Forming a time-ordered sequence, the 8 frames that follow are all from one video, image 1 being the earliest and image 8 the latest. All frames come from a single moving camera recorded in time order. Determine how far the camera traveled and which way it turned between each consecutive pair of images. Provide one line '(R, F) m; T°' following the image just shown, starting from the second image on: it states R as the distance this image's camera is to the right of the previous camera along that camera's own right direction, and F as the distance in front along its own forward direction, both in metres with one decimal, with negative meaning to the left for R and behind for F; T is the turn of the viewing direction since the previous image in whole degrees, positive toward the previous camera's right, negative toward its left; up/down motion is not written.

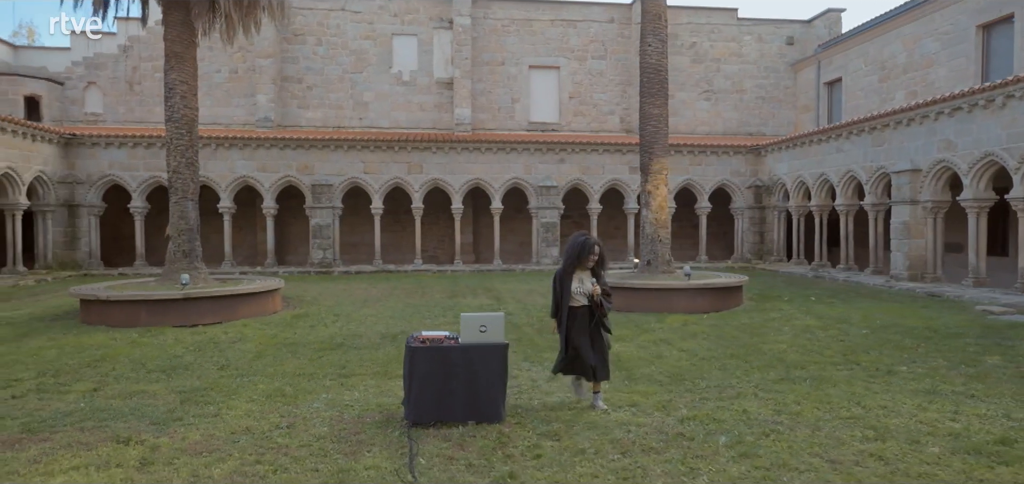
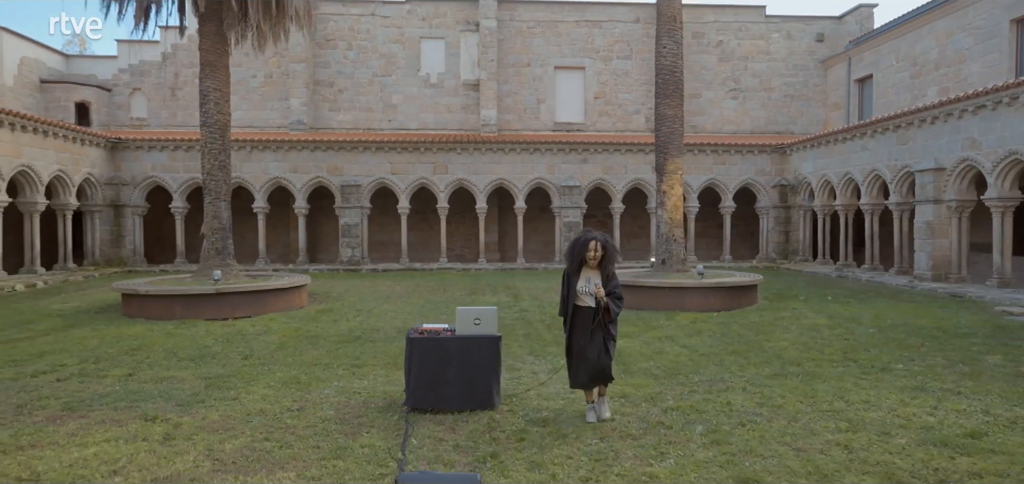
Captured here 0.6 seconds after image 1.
(+0.3, -0.3) m; -3°
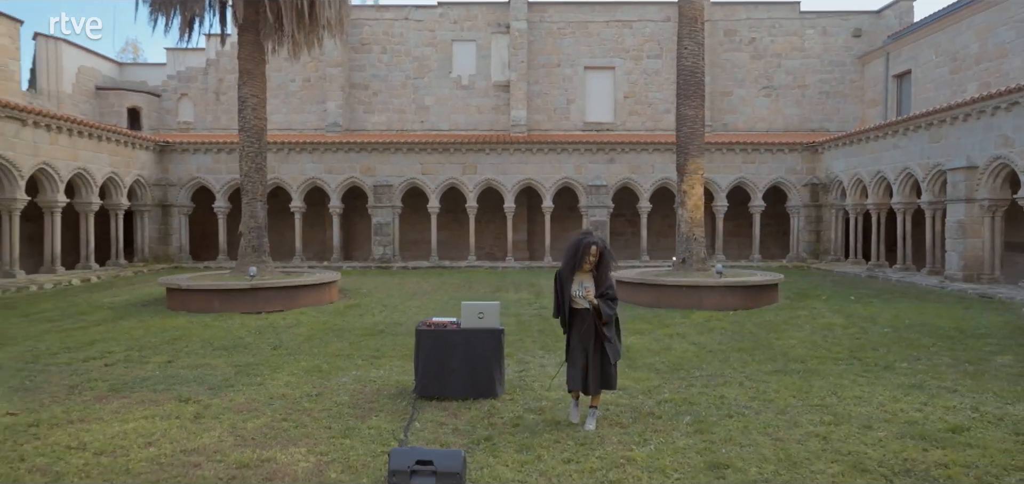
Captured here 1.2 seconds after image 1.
(+0.3, -0.3) m; -4°
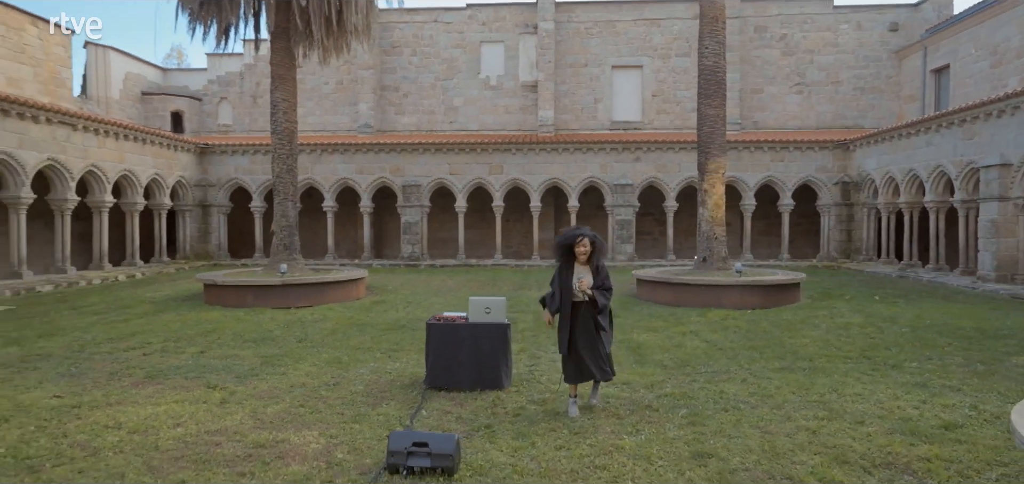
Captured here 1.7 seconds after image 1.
(+0.2, -0.2) m; -3°
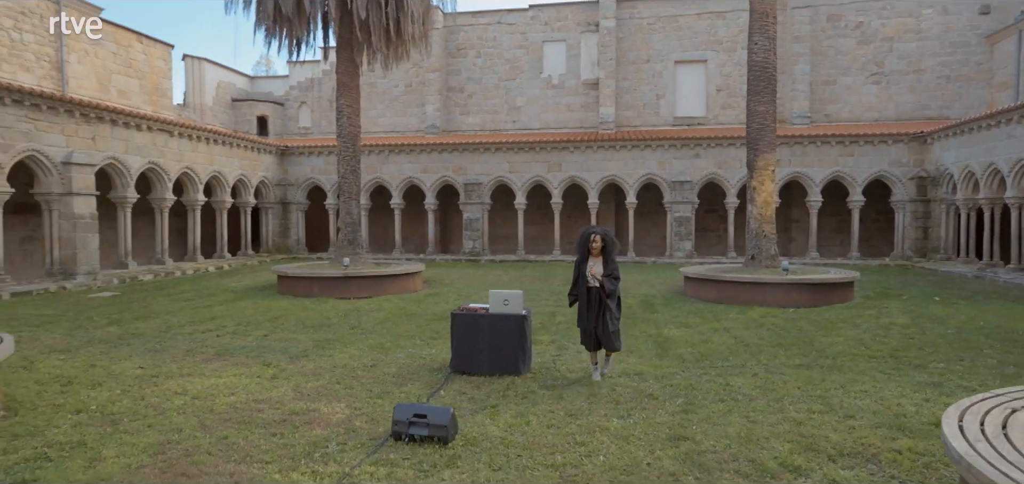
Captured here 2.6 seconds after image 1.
(+0.5, -0.4) m; -7°
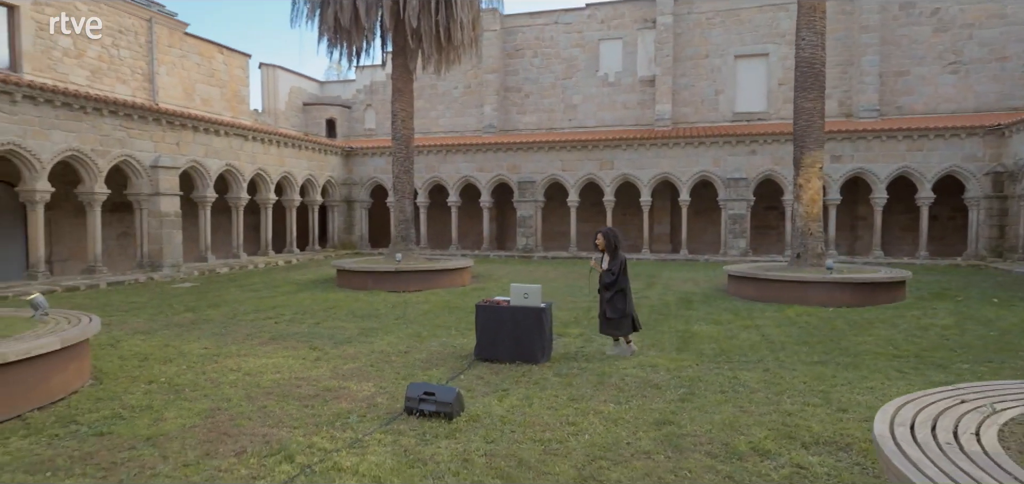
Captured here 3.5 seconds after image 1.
(+0.5, -0.4) m; -6°
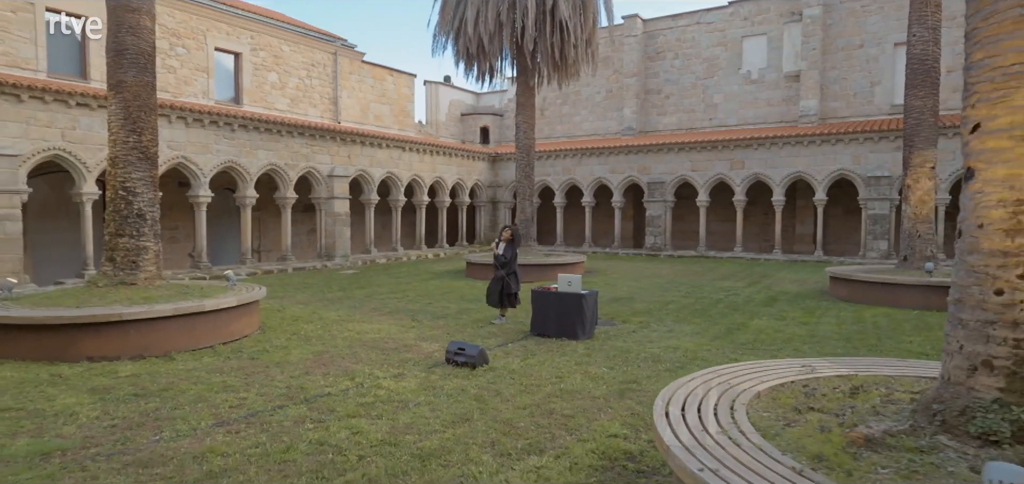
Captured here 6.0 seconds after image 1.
(+1.5, -1.2) m; -16°
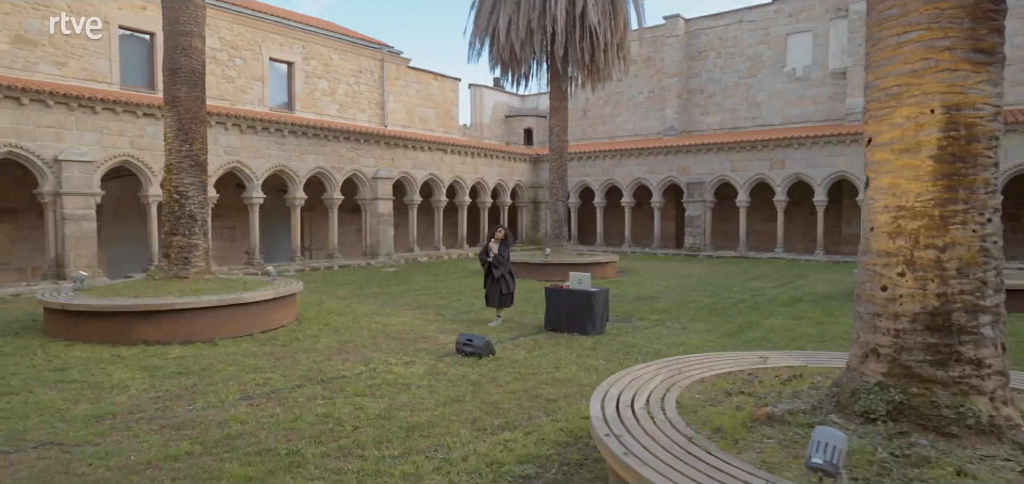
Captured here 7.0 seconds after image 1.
(+0.5, -0.4) m; -5°
